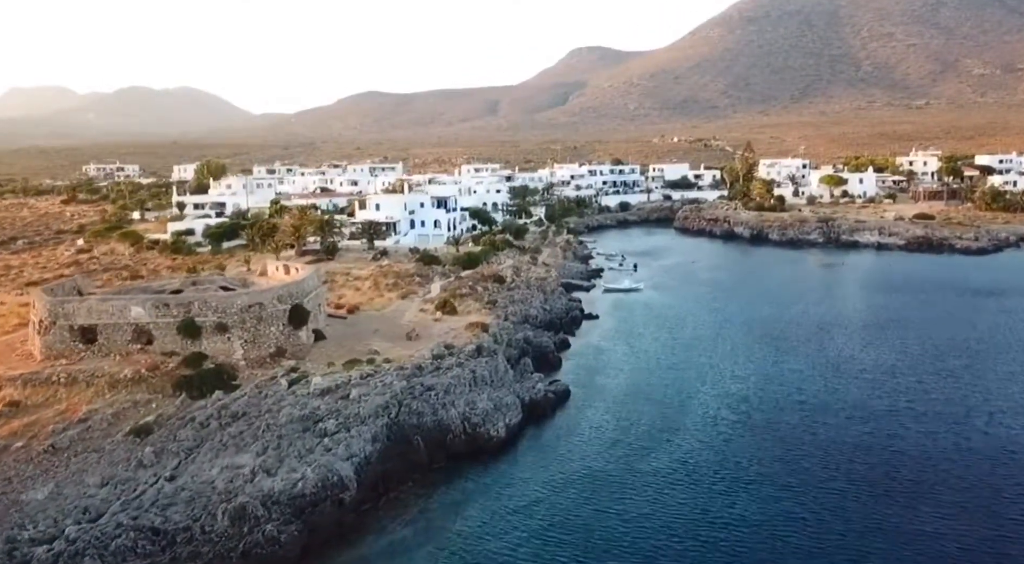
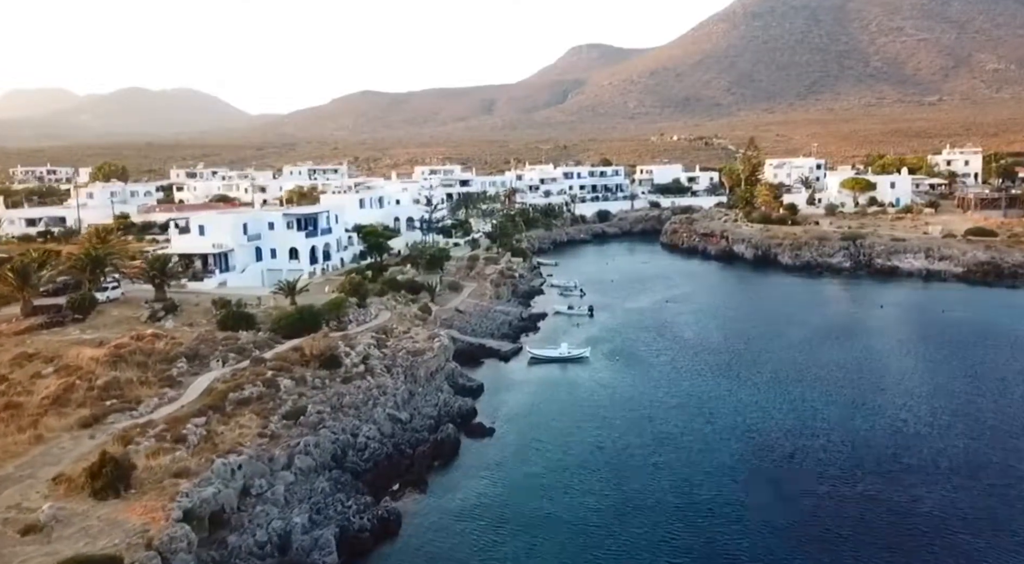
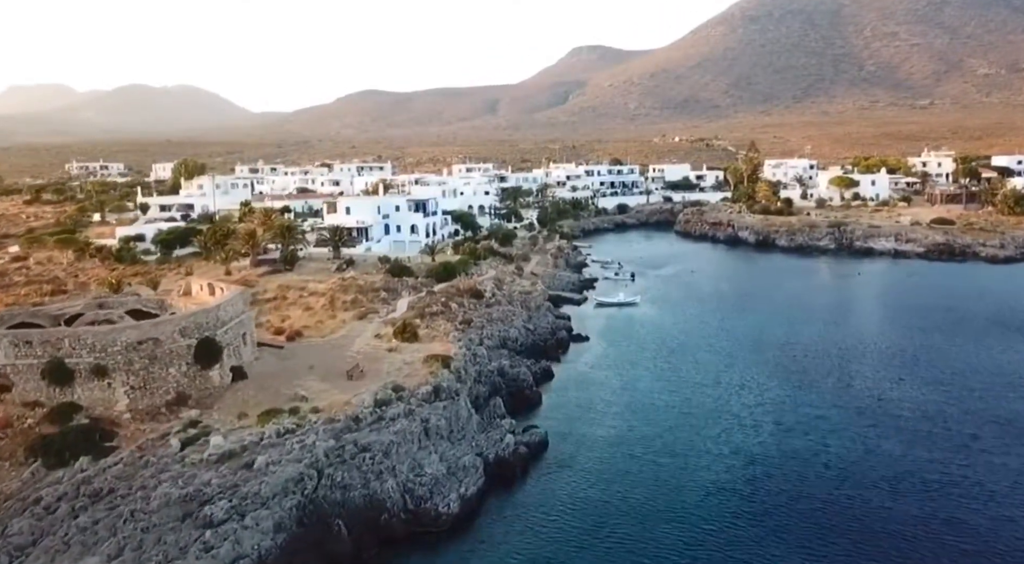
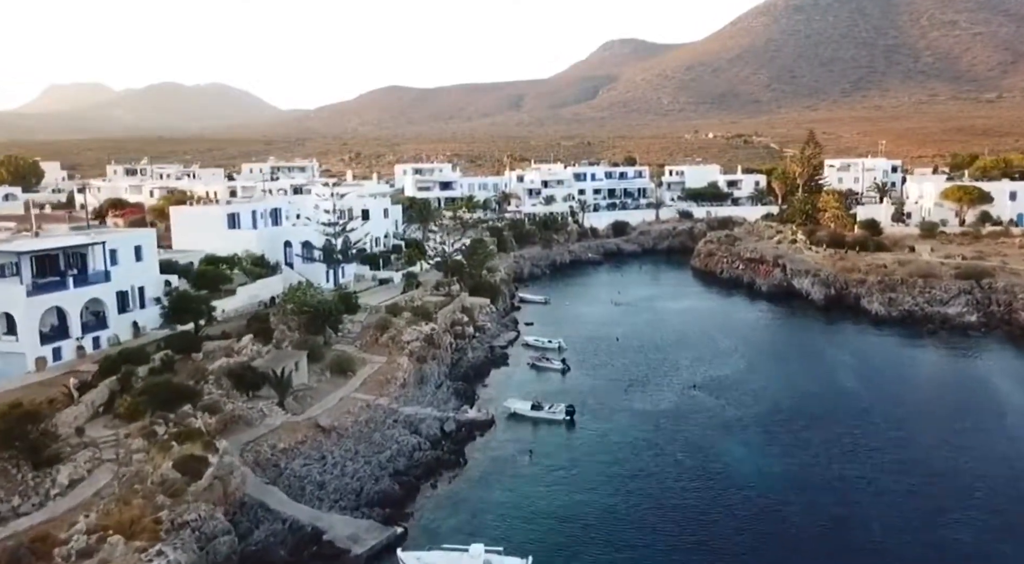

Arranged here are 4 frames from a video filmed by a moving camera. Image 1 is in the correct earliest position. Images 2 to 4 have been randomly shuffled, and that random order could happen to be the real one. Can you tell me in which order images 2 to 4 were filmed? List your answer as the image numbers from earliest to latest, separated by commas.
3, 2, 4
